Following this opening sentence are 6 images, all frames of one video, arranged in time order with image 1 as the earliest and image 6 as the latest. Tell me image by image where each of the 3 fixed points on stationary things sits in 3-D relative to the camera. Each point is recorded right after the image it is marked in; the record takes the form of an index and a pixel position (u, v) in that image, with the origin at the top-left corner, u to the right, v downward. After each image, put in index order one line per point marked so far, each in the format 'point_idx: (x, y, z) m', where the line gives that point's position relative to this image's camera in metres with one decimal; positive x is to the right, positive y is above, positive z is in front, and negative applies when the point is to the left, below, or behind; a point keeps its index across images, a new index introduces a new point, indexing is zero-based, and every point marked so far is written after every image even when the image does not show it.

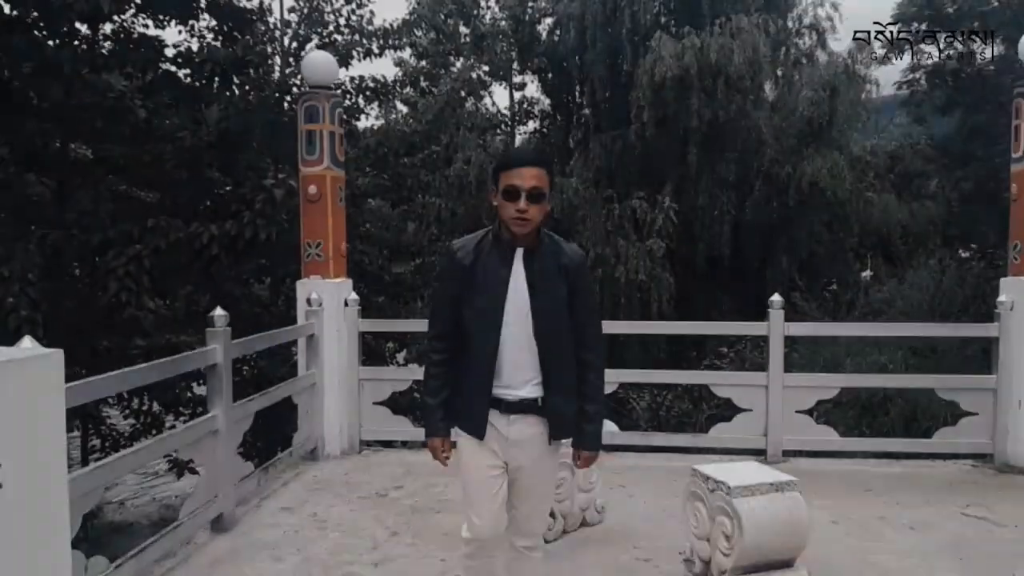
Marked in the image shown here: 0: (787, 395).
0: (+1.7, -0.7, +5.2) m
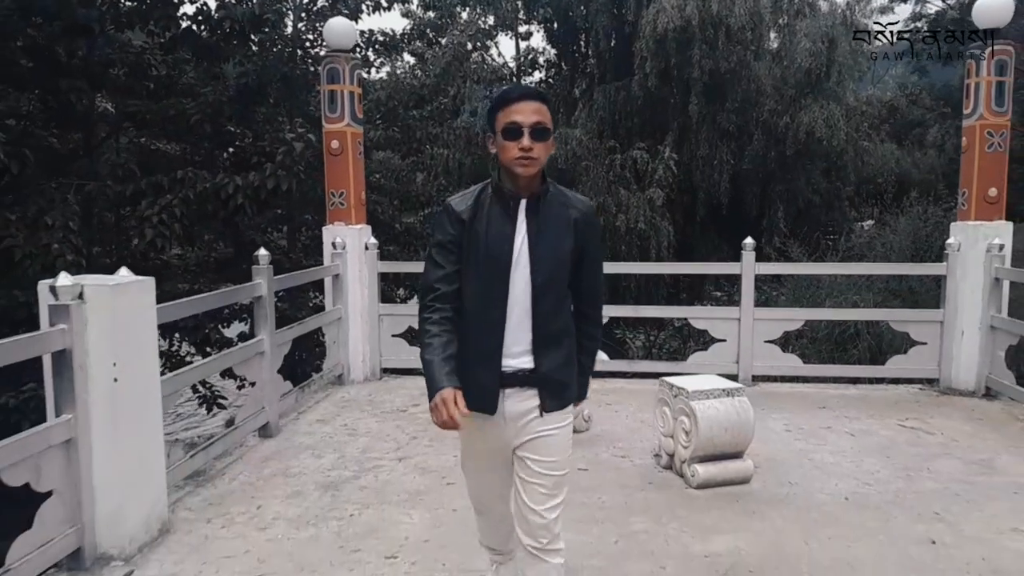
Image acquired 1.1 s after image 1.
0: (+1.7, -0.3, +5.9) m
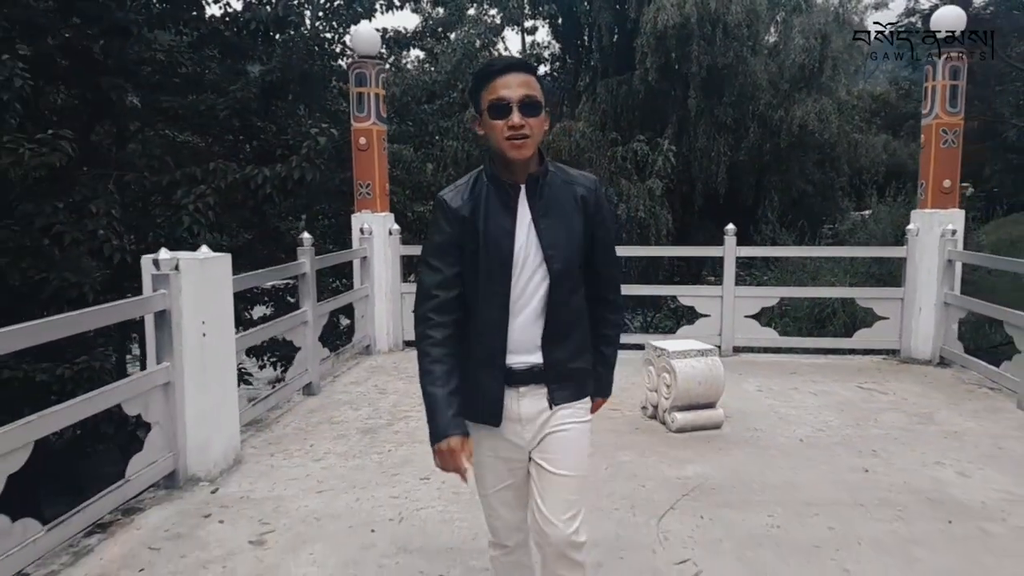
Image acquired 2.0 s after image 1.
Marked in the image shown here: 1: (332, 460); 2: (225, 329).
0: (+1.8, -0.1, +6.6) m
1: (-0.9, -0.9, +4.1) m
2: (-1.4, -0.2, +4.0) m
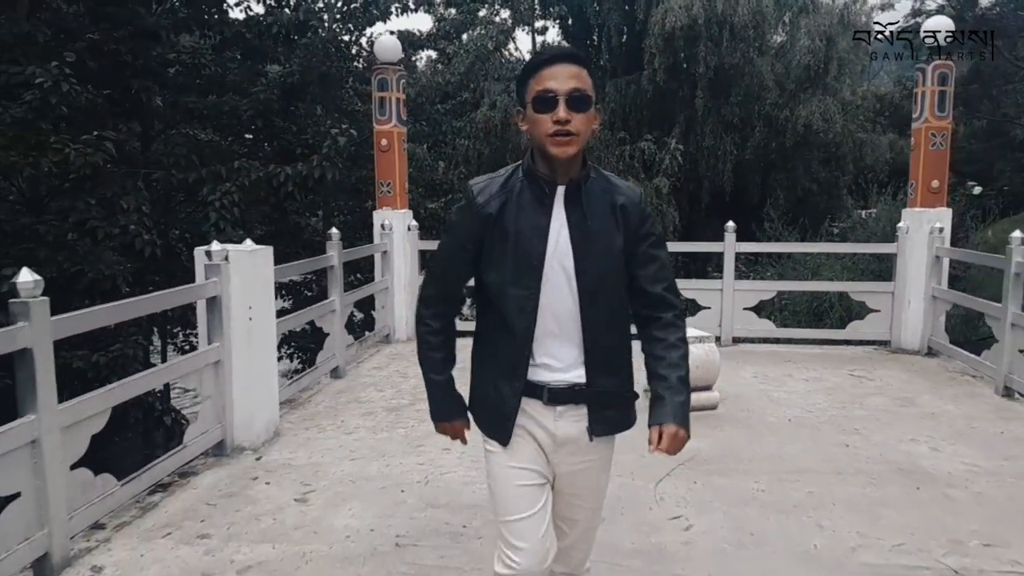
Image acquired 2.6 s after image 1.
0: (+1.9, -0.1, +7.0) m
1: (-0.8, -0.8, +4.5) m
2: (-1.3, -0.1, +4.4) m
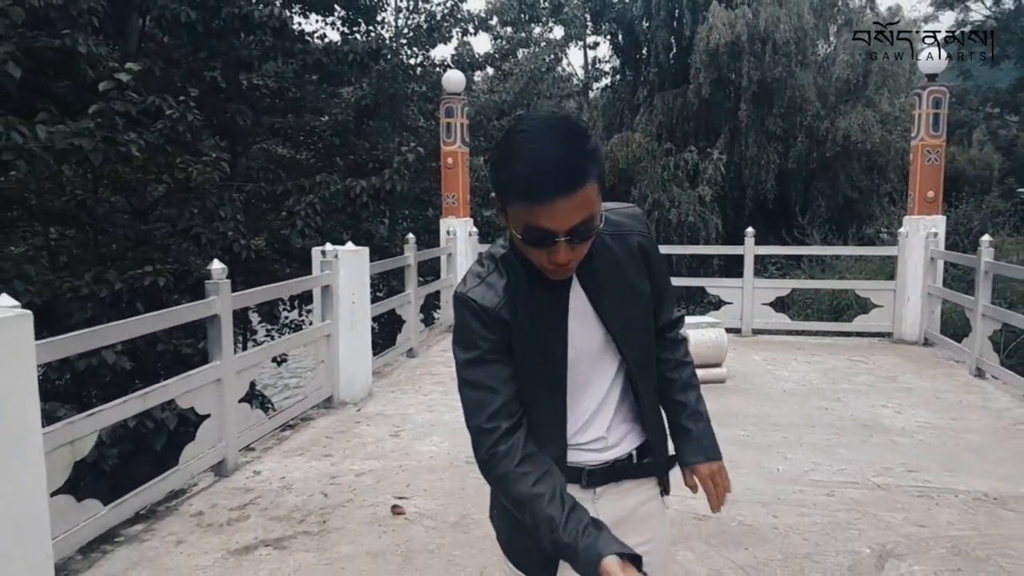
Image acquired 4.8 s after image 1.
0: (+2.3, -0.1, +8.0) m
1: (-0.5, -0.7, +5.7) m
2: (-1.0, -0.1, +5.6) m
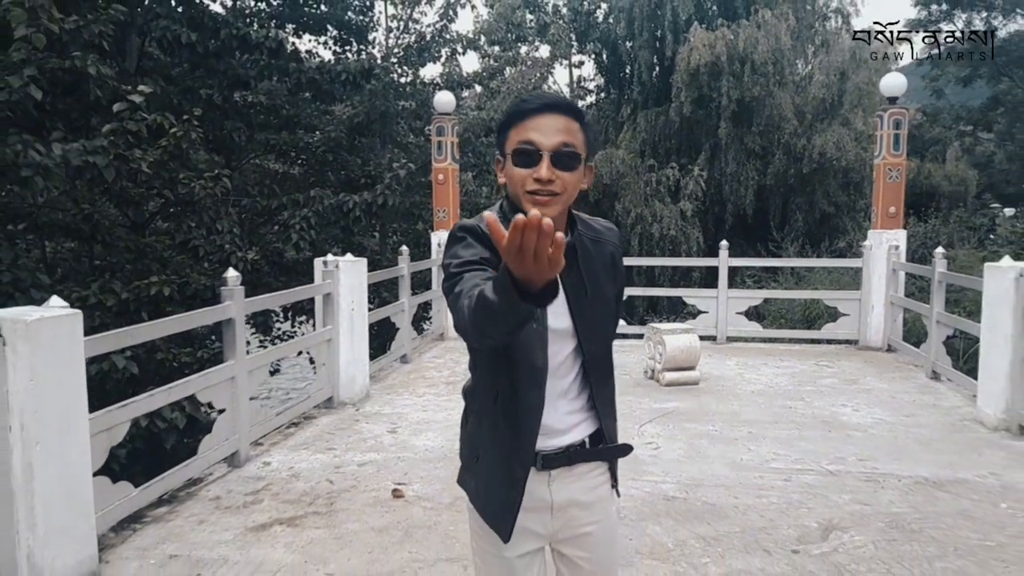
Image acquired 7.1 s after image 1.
0: (+2.2, -0.2, +8.4) m
1: (-0.6, -0.8, +6.1) m
2: (-1.1, -0.1, +6.0) m
